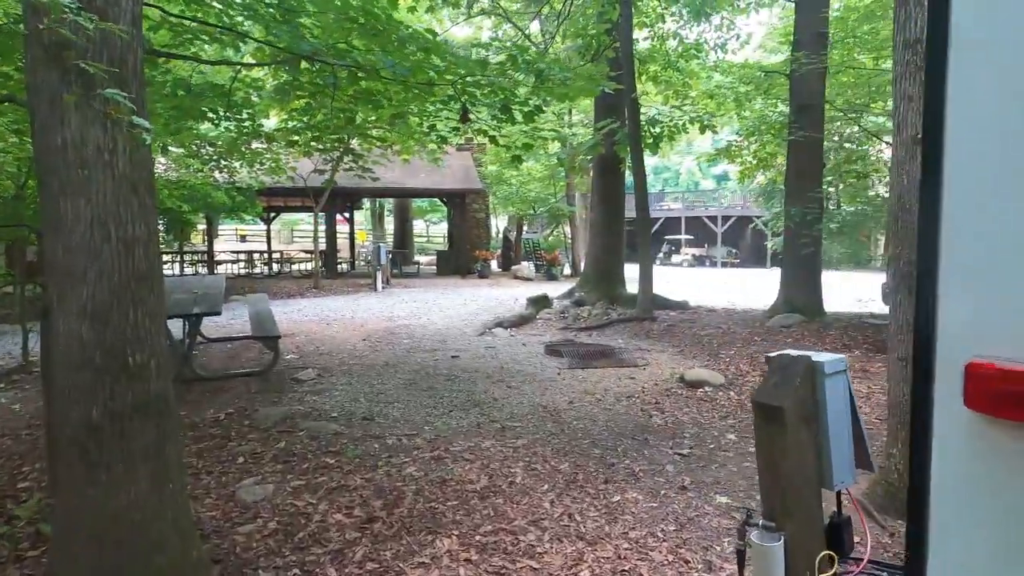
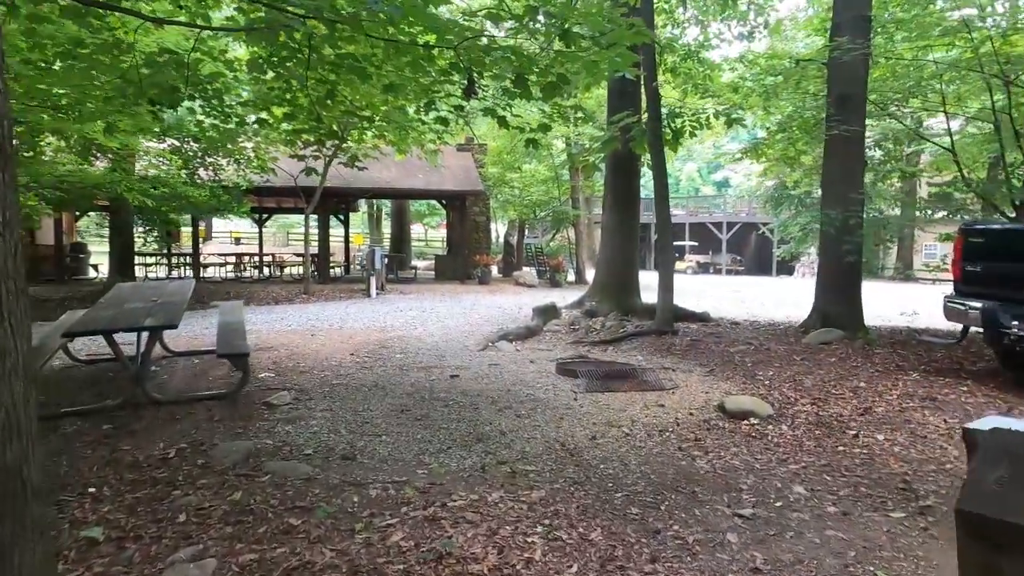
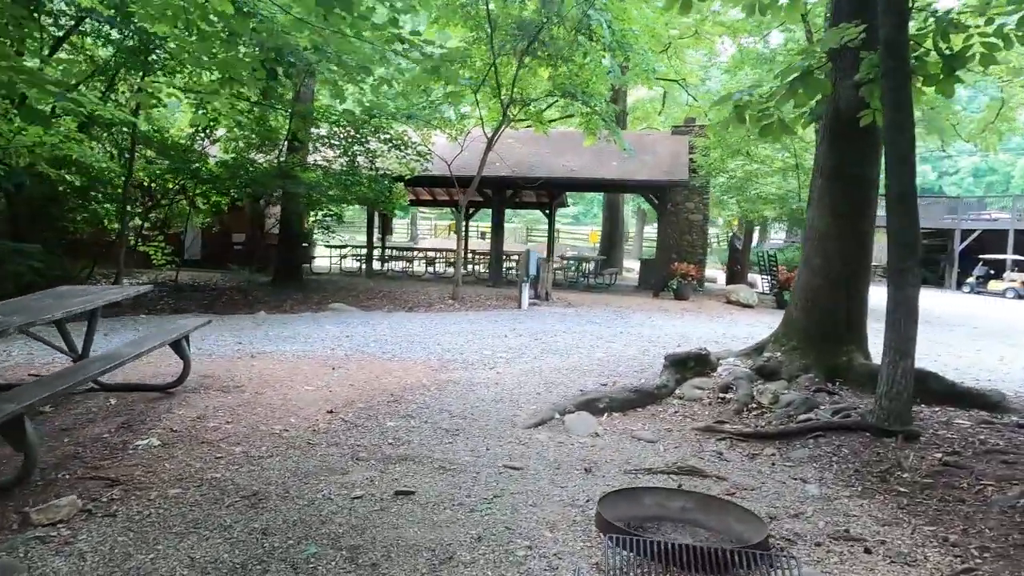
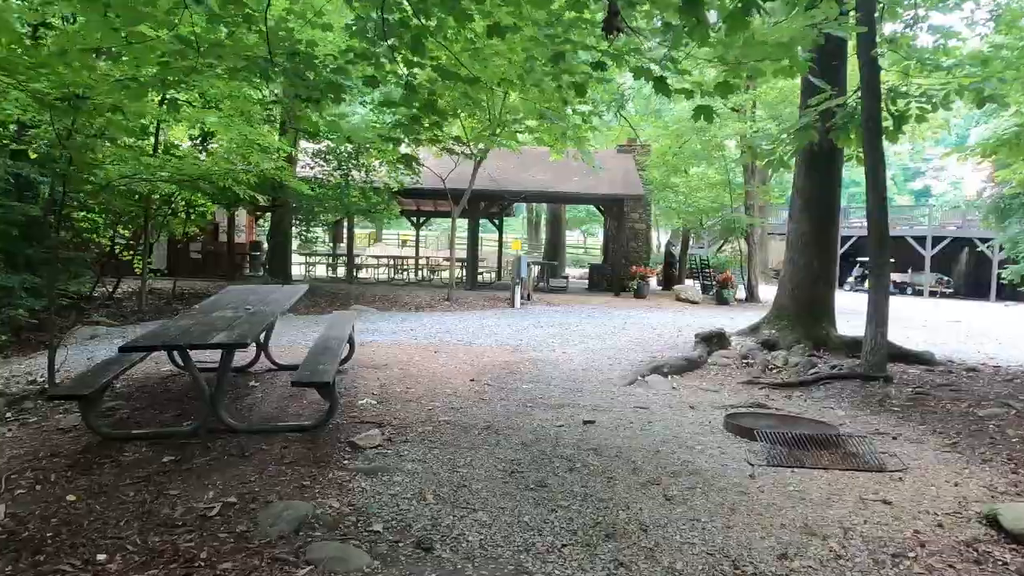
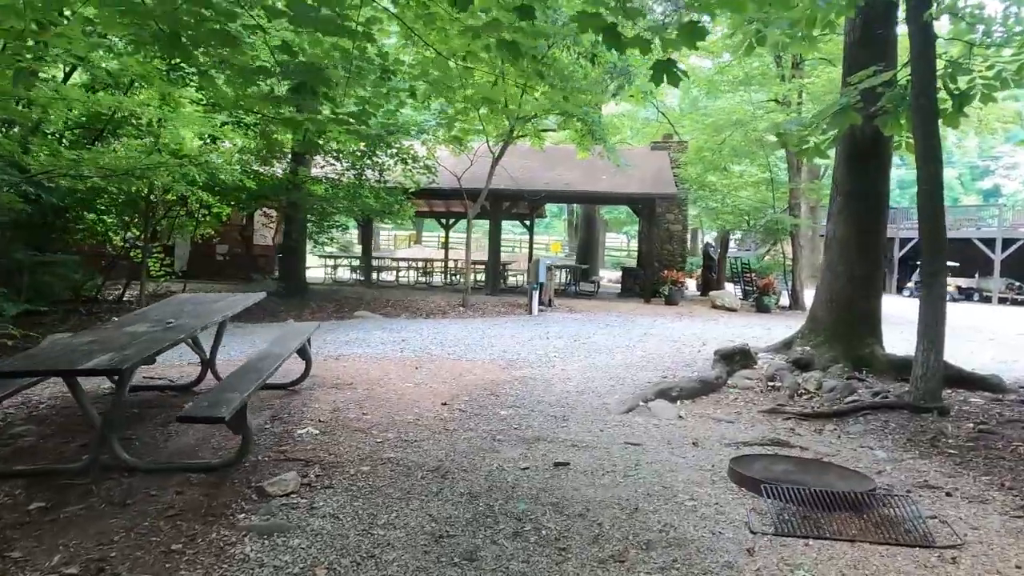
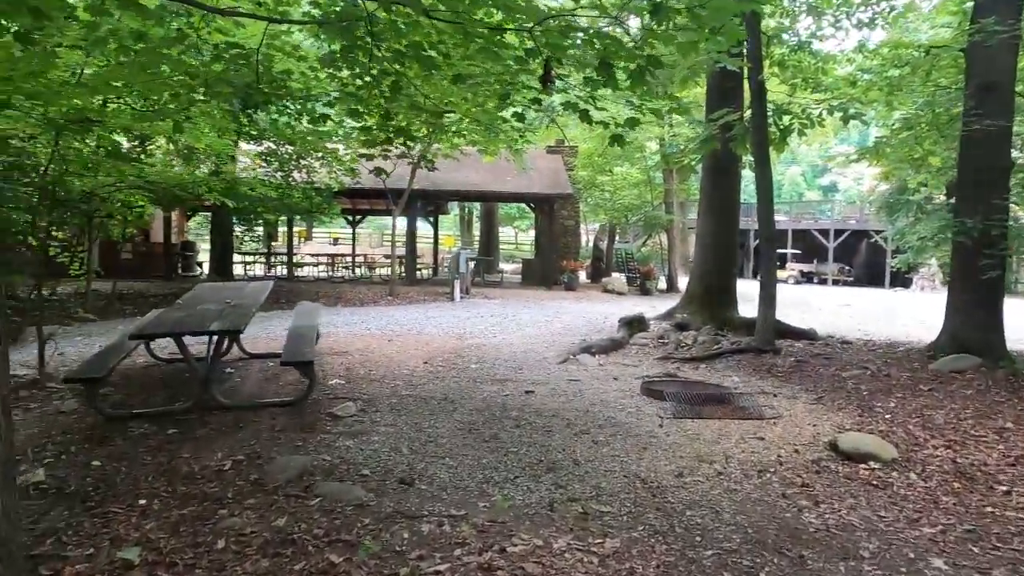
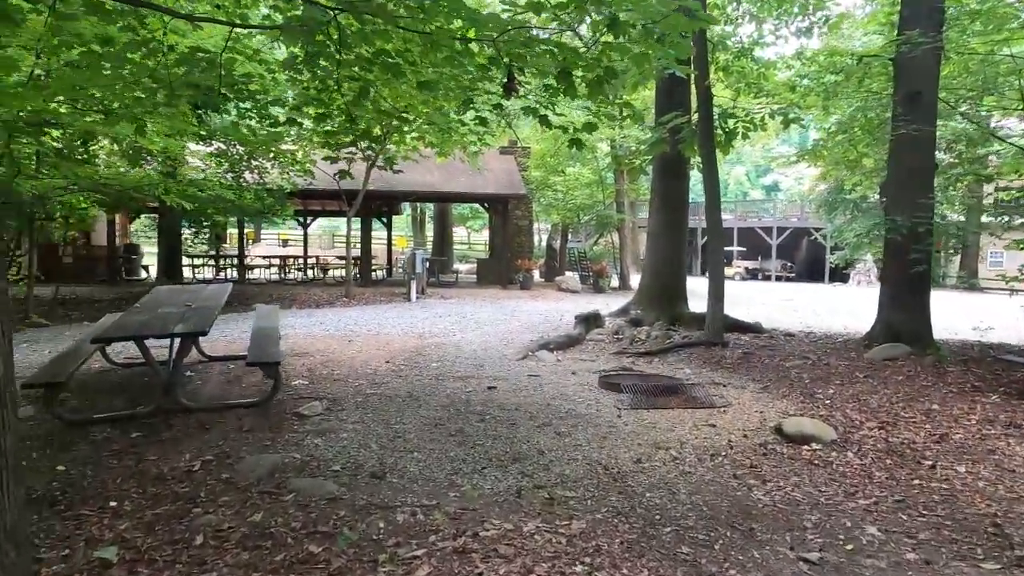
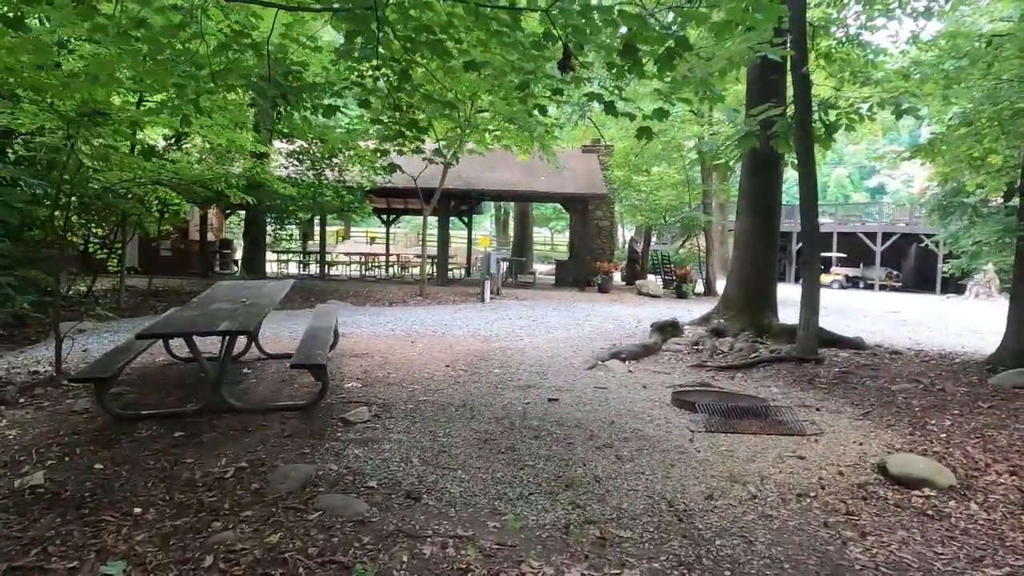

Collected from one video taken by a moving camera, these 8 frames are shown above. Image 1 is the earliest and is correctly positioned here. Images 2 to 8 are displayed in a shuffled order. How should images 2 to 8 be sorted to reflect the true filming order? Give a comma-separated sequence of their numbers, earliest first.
2, 7, 6, 8, 4, 5, 3
